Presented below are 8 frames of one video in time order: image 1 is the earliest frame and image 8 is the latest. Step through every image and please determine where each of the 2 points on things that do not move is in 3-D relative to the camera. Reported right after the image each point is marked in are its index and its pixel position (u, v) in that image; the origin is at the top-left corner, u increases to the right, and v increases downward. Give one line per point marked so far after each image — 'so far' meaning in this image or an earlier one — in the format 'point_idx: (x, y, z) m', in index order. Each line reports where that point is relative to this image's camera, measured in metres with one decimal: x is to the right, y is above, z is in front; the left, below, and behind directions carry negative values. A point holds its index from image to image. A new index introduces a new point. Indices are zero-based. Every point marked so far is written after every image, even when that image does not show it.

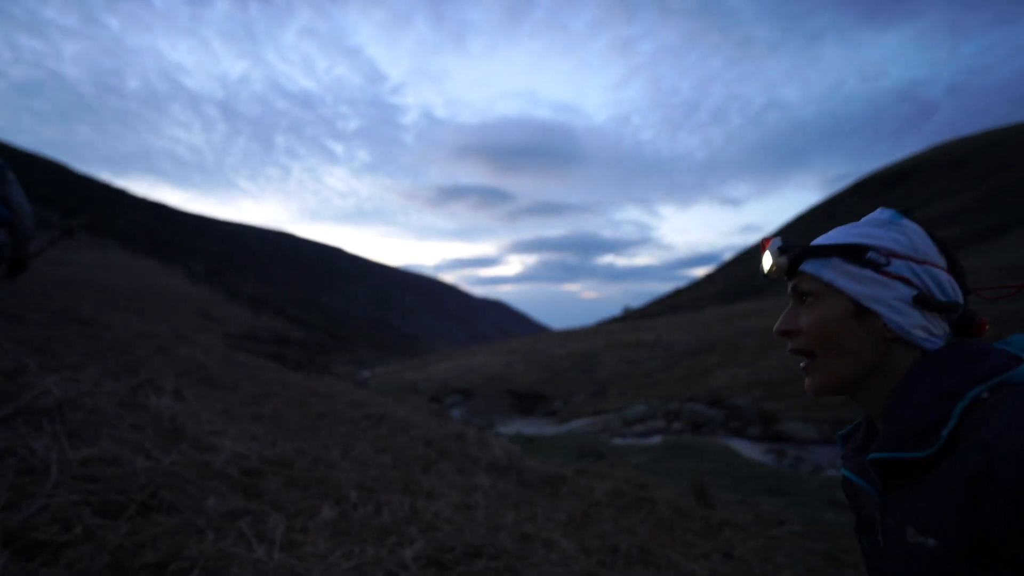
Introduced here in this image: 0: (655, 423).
0: (+3.6, -3.4, +17.7) m
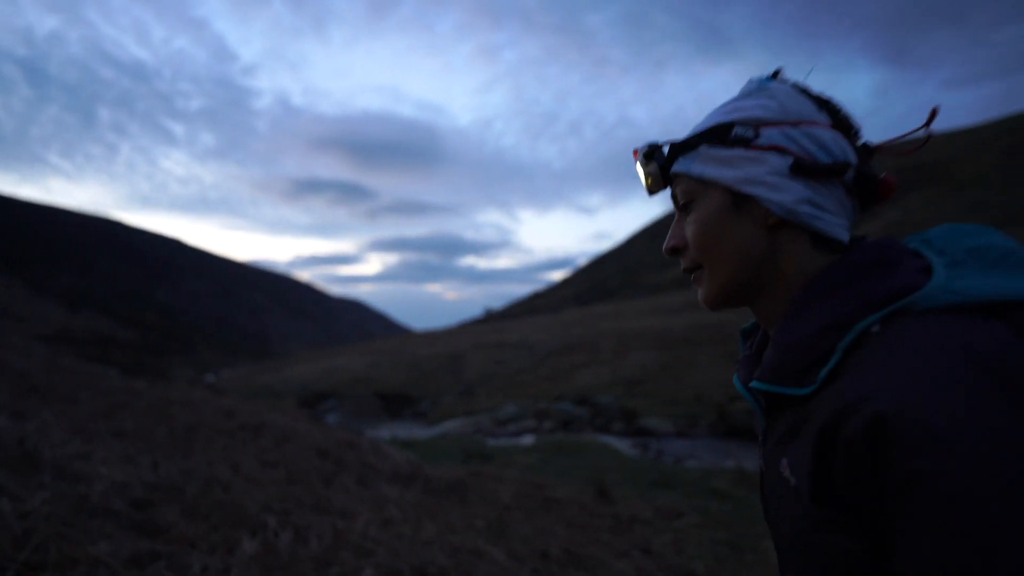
0: (+0.3, -3.4, +17.9) m
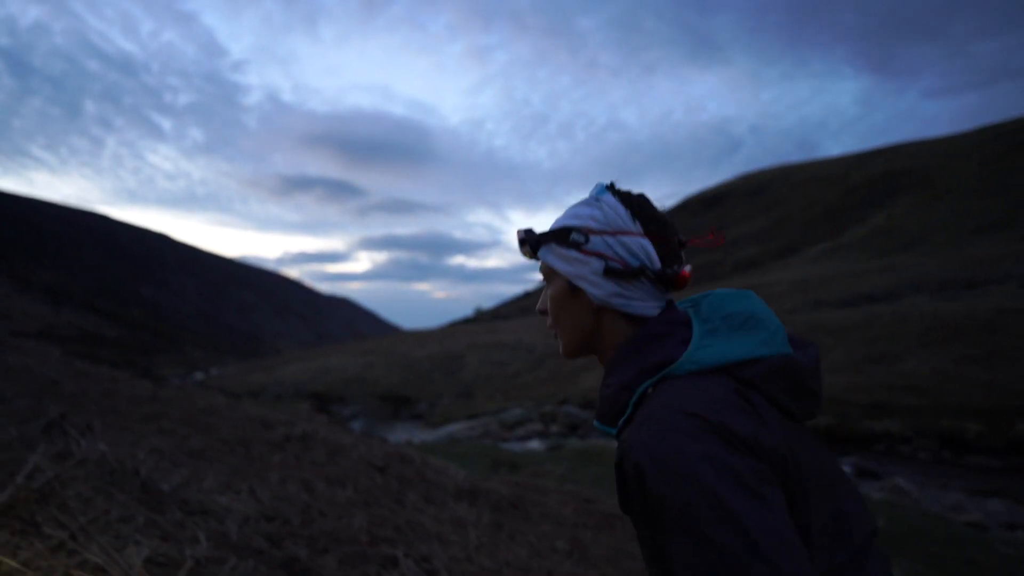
0: (+0.5, -3.5, +17.8) m
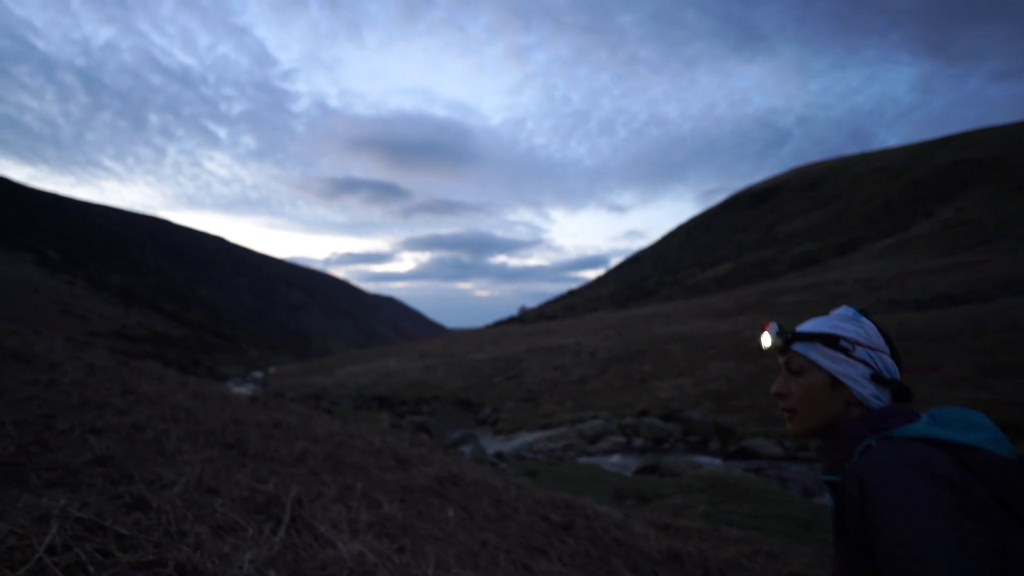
0: (+2.6, -3.7, +17.3) m
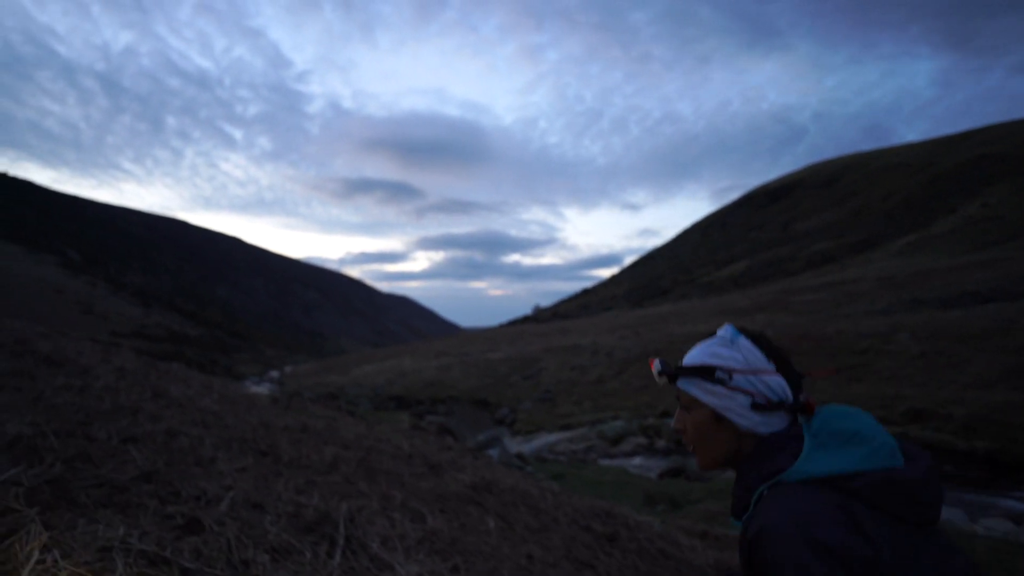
0: (+3.1, -3.7, +17.1) m
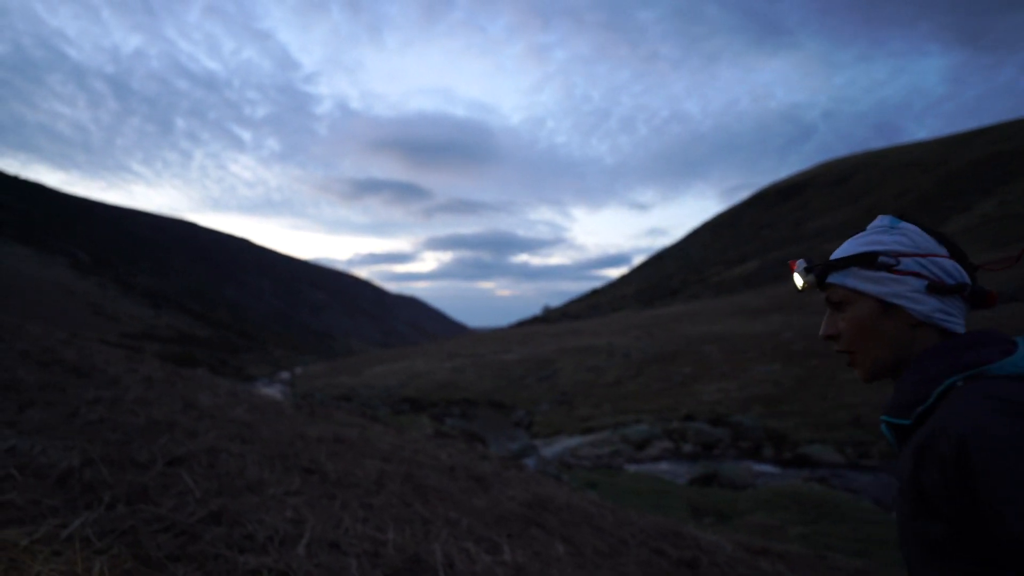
0: (+3.6, -3.8, +16.8) m
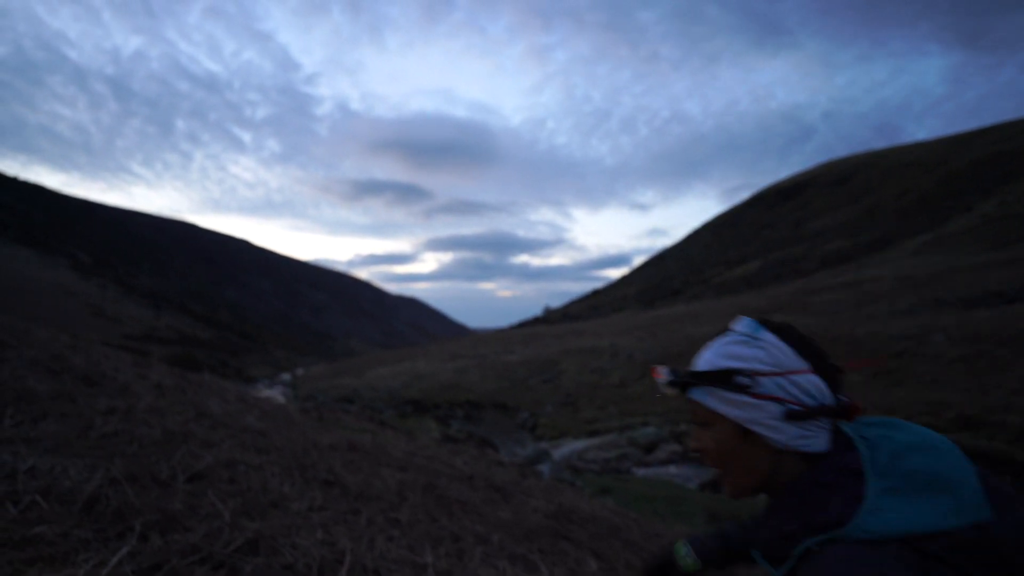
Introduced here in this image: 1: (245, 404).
0: (+3.8, -3.8, +16.6) m
1: (-3.4, -1.5, +9.0) m
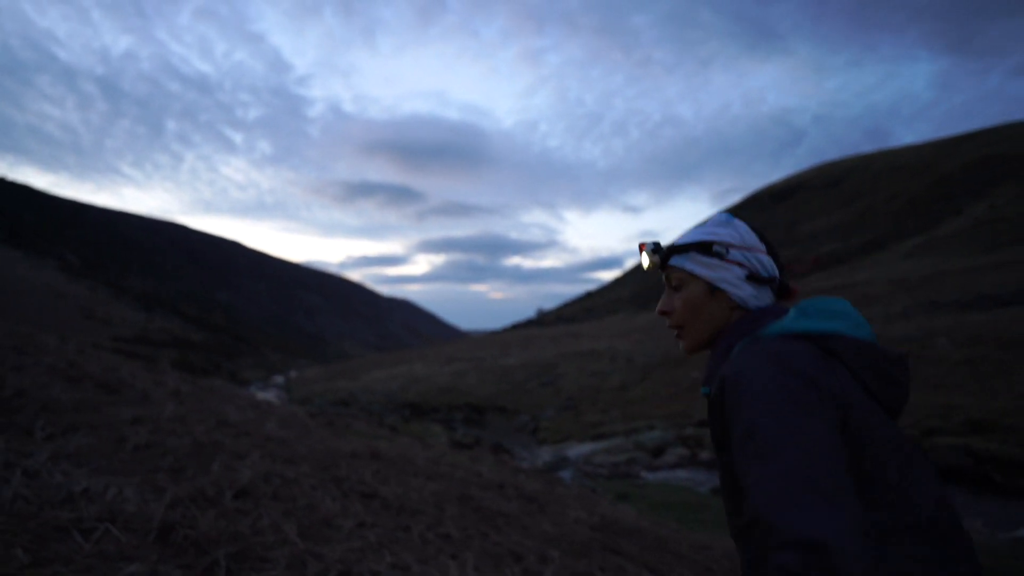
0: (+4.0, -3.9, +16.5) m
1: (-3.1, -1.5, +8.8) m
